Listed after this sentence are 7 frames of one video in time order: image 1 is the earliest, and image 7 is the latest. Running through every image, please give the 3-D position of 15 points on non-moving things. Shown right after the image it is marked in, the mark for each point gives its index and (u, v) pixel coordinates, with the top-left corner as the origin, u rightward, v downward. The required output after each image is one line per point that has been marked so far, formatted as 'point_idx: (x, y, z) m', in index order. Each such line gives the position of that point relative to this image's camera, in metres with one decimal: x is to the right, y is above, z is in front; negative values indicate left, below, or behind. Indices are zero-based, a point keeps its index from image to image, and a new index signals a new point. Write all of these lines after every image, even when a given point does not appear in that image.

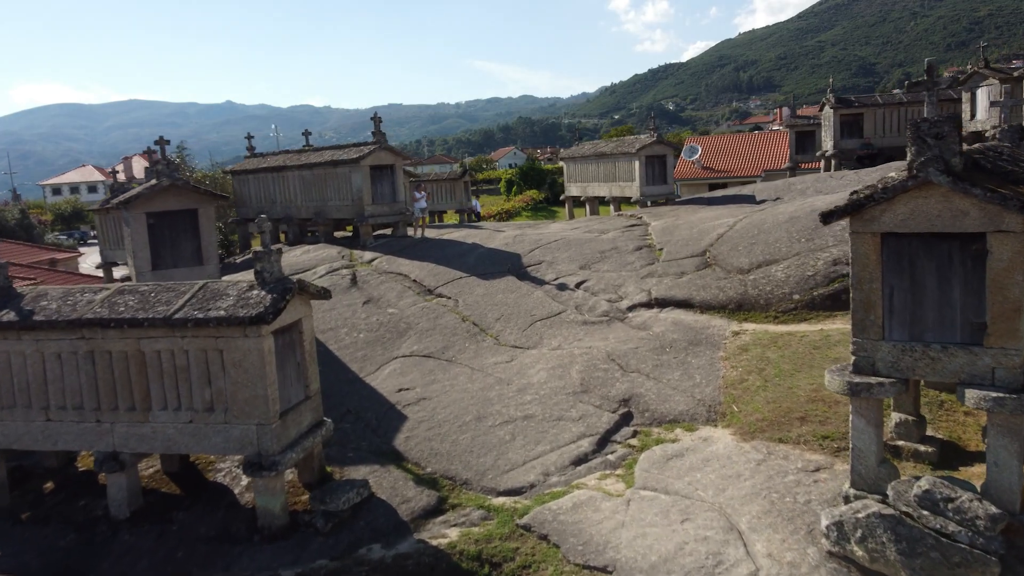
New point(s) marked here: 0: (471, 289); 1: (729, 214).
0: (-0.6, 0.0, +12.2) m
1: (+4.1, +1.4, +15.9) m
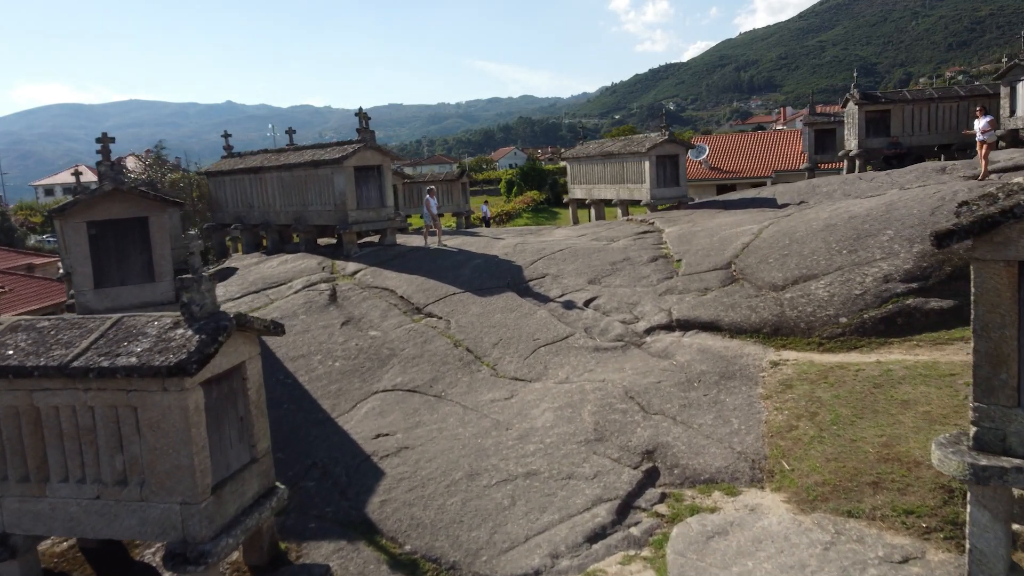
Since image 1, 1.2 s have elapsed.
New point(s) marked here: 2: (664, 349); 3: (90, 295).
0: (-0.6, -0.3, +10.7) m
1: (+4.1, +1.1, +14.4) m
2: (+1.7, -0.7, +9.3) m
3: (-4.7, -0.1, +9.4) m
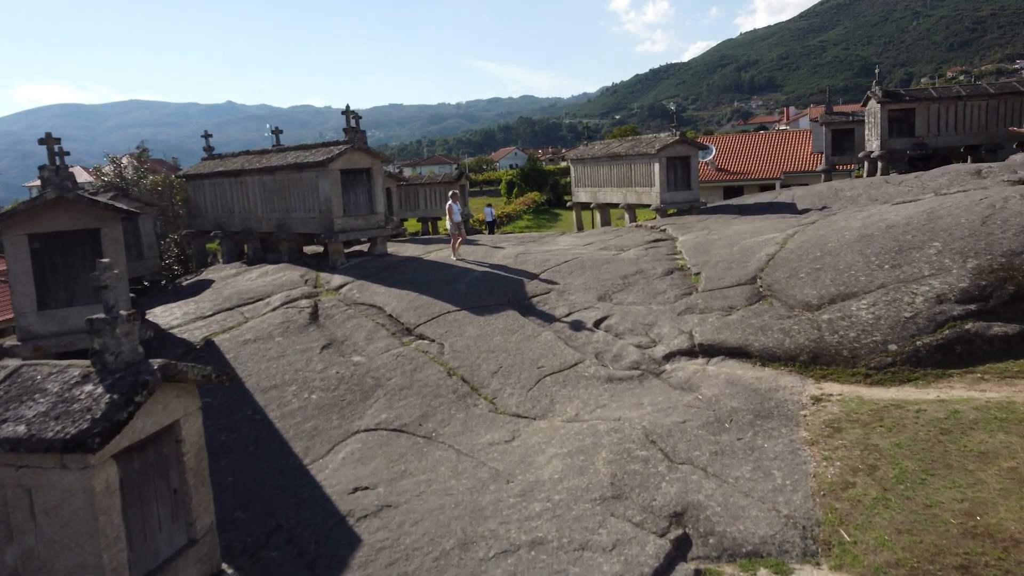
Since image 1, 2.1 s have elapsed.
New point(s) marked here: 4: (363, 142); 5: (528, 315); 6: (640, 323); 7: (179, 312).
0: (-0.6, -0.5, +9.6) m
1: (+4.1, +0.9, +13.3) m
2: (+1.7, -0.9, +8.1) m
3: (-4.7, -0.3, +8.3) m
4: (-2.3, +2.2, +12.6) m
5: (+0.2, -0.3, +10.0) m
6: (+1.5, -0.4, +9.5) m
7: (-4.4, -0.3, +10.9) m
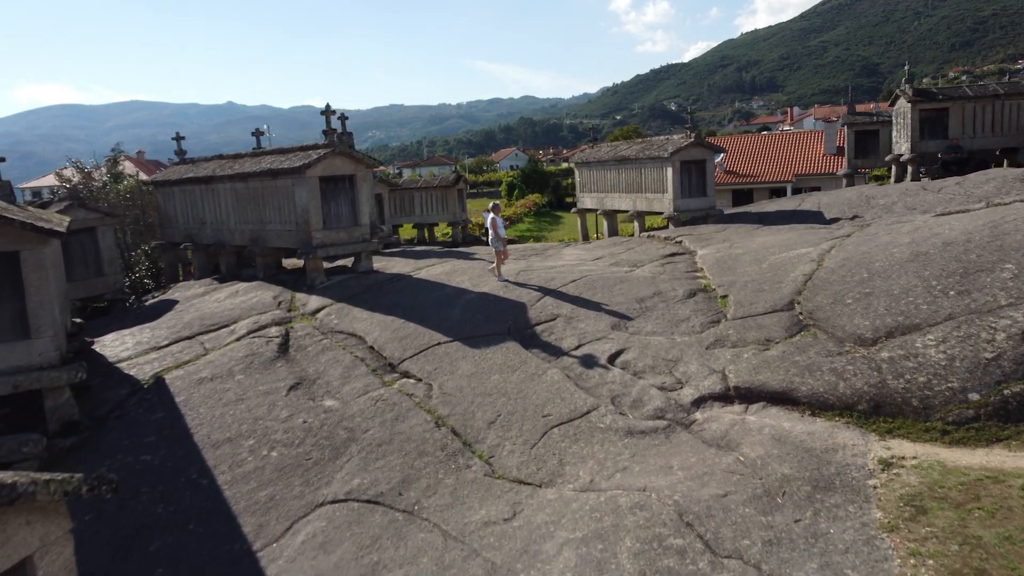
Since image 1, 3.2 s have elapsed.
0: (-0.6, -0.8, +8.2) m
1: (+4.1, +0.6, +11.9) m
2: (+1.7, -1.2, +6.7) m
3: (-4.7, -0.6, +6.9) m
4: (-2.2, +1.9, +11.2) m
5: (+0.2, -0.6, +8.6) m
6: (+1.5, -0.7, +8.2) m
7: (-4.4, -0.6, +9.5) m
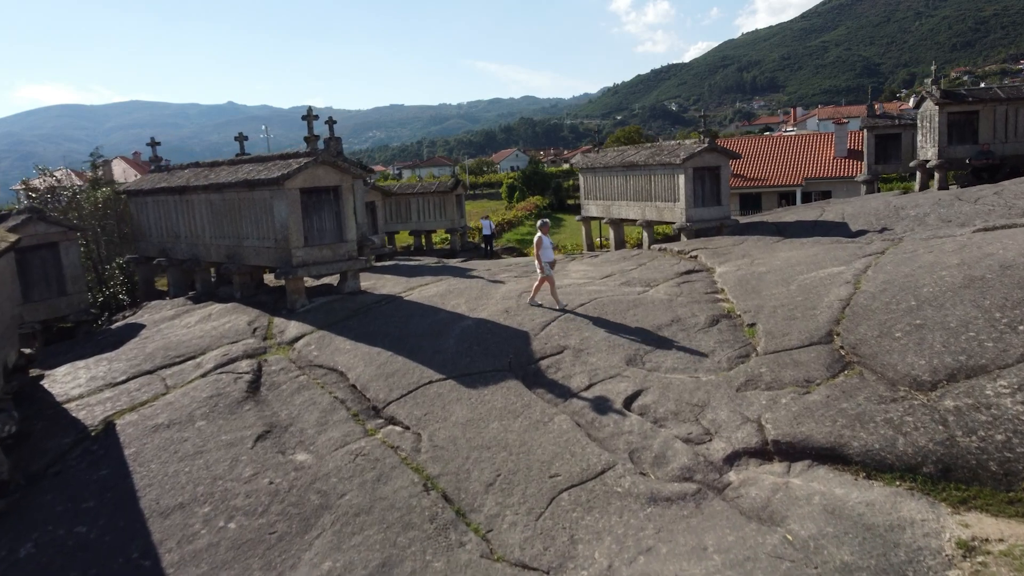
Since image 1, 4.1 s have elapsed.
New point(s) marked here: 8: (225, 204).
0: (-0.6, -1.0, +7.2) m
1: (+4.1, +0.3, +10.8) m
2: (+1.7, -1.5, +5.7) m
3: (-4.7, -0.9, +5.8) m
4: (-2.2, +1.6, +10.2) m
5: (+0.2, -0.9, +7.6) m
6: (+1.5, -1.0, +7.1) m
7: (-4.3, -0.9, +8.5) m
8: (-3.8, +1.1, +11.0) m
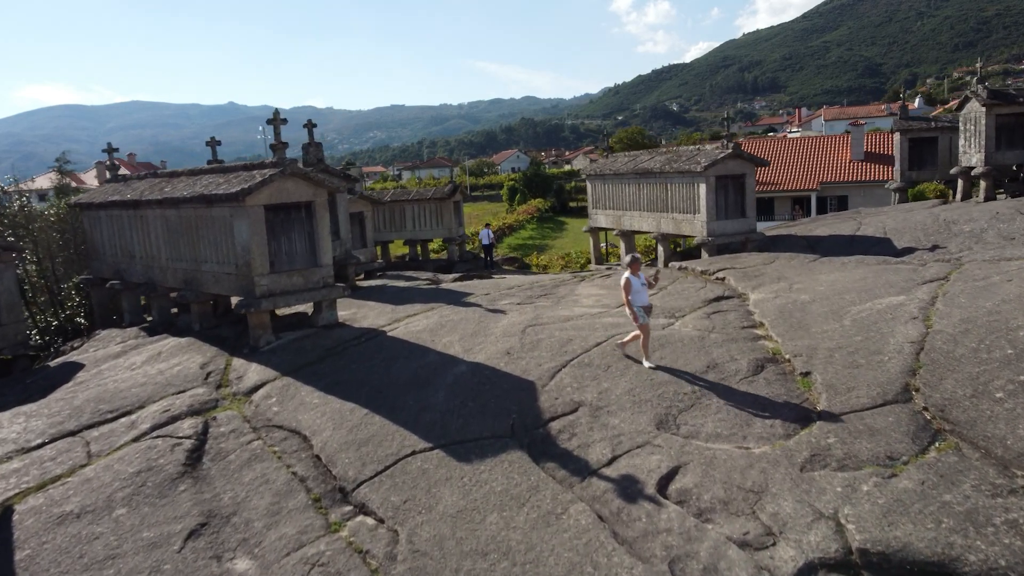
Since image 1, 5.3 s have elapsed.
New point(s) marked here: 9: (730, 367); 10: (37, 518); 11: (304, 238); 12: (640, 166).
0: (-0.5, -1.4, +5.6) m
1: (+4.2, 0.0, +9.3) m
2: (+1.7, -1.8, +4.1) m
3: (-4.7, -1.2, +4.3) m
4: (-2.2, +1.3, +8.6) m
5: (+0.2, -1.2, +6.1) m
6: (+1.5, -1.3, +5.6) m
7: (-4.3, -1.2, +7.0) m
8: (-3.7, +0.7, +9.5) m
9: (+1.9, -0.7, +7.5) m
10: (-3.2, -1.5, +5.7) m
11: (-2.2, +0.5, +8.9) m
12: (+2.4, +2.3, +15.5) m
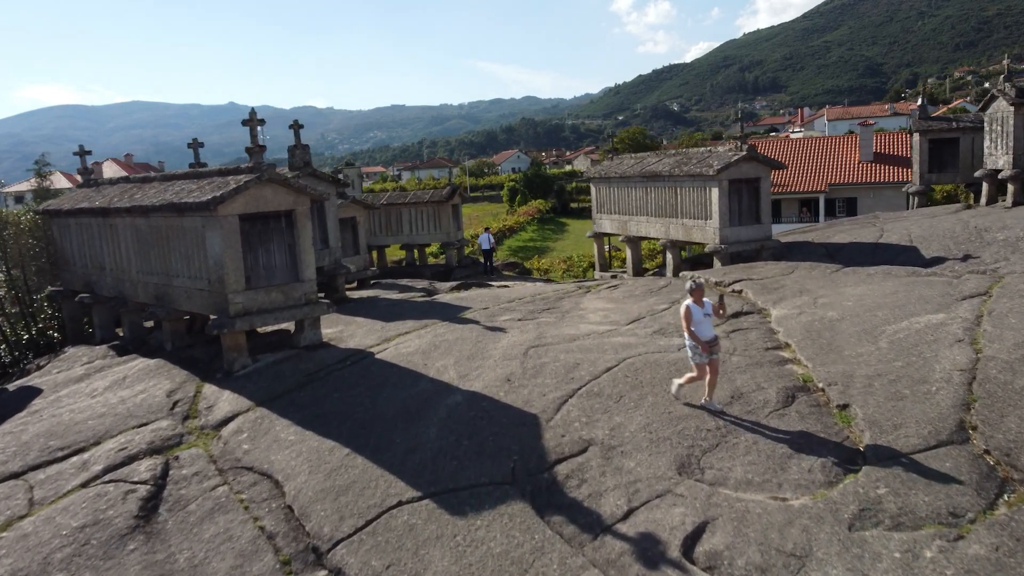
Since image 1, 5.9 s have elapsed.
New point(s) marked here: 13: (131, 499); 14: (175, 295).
0: (-0.5, -1.6, +4.8) m
1: (+4.2, -0.2, +8.5) m
2: (+1.7, -2.0, +3.3) m
3: (-4.7, -1.4, +3.5) m
4: (-2.2, +1.1, +7.8) m
5: (+0.2, -1.4, +5.3) m
6: (+1.5, -1.5, +4.8) m
7: (-4.3, -1.4, +6.2) m
8: (-3.7, +0.6, +8.7) m
9: (+1.9, -0.9, +6.7) m
10: (-3.2, -1.7, +4.9) m
11: (-2.2, +0.4, +8.1) m
12: (+2.4, +2.1, +14.7) m
13: (-2.5, -1.4, +5.6) m
14: (-3.4, -0.1, +8.5) m
